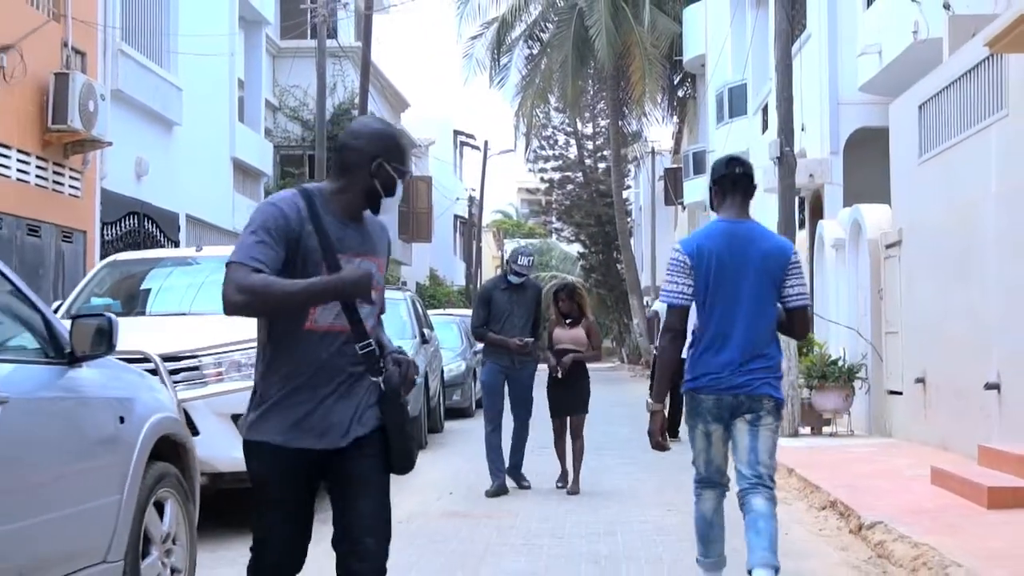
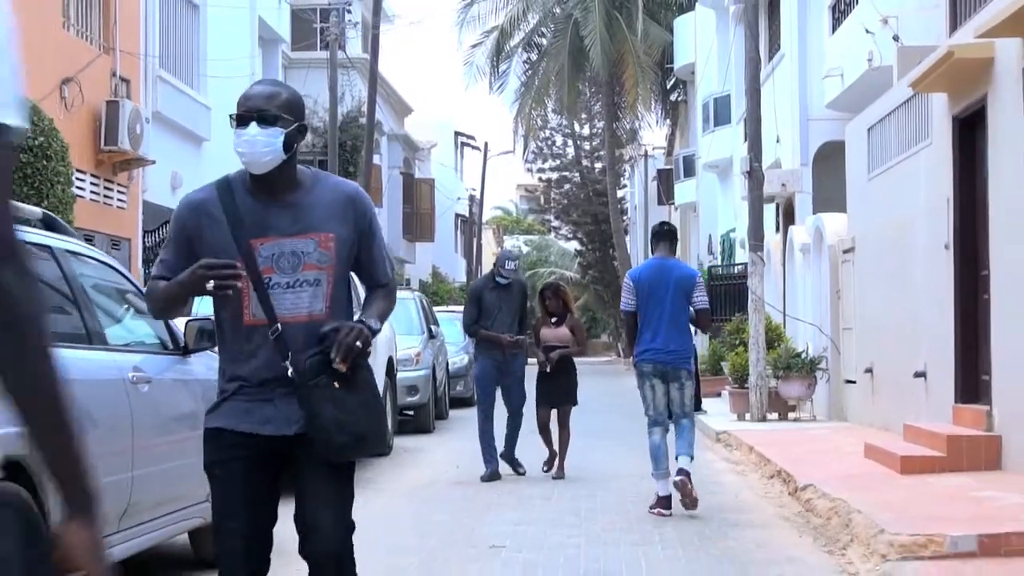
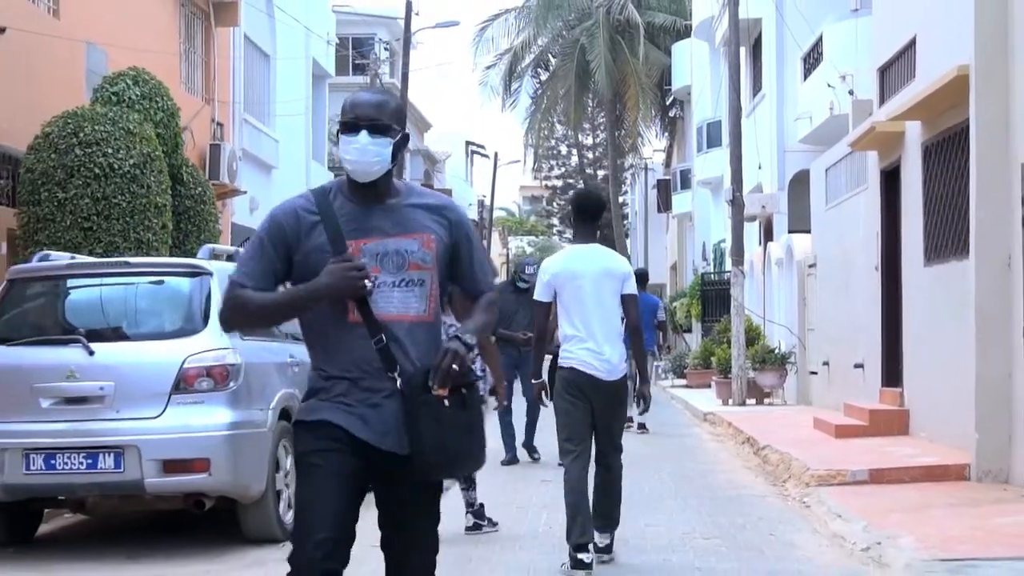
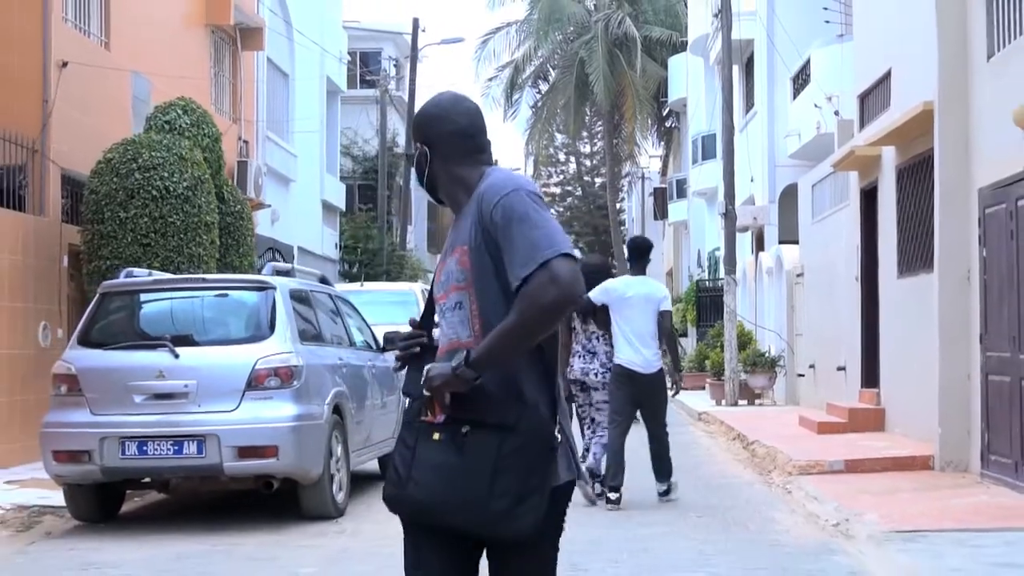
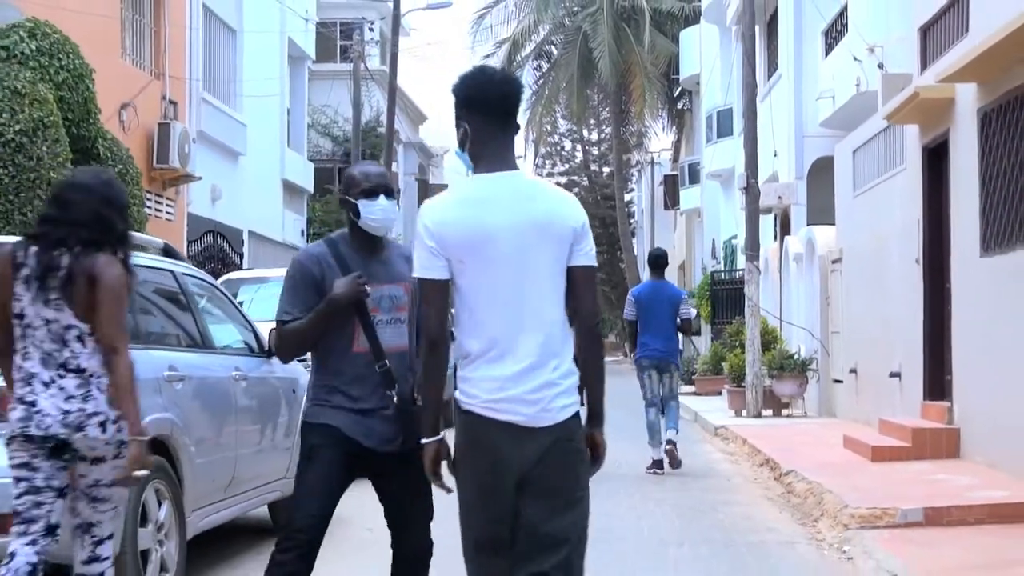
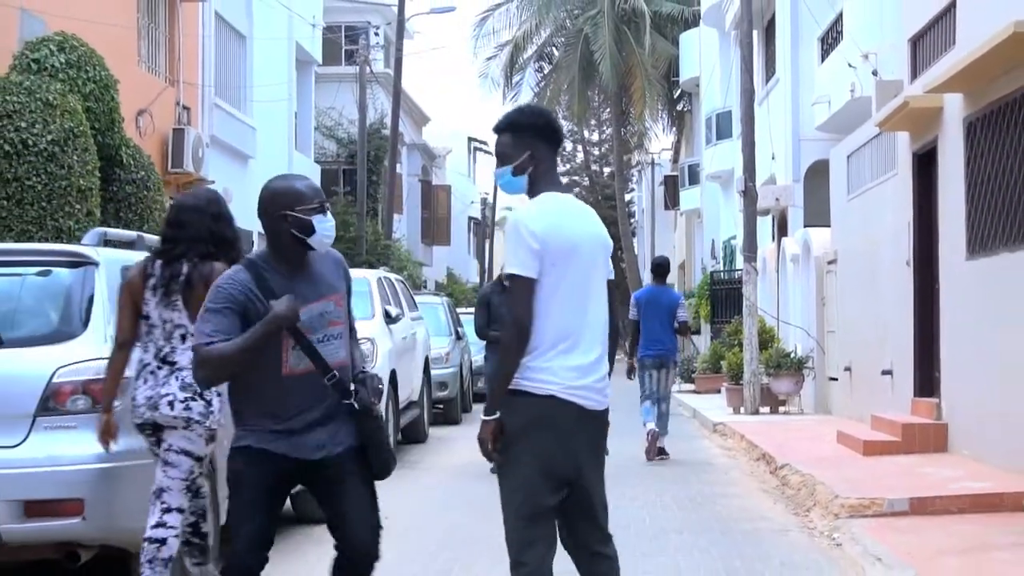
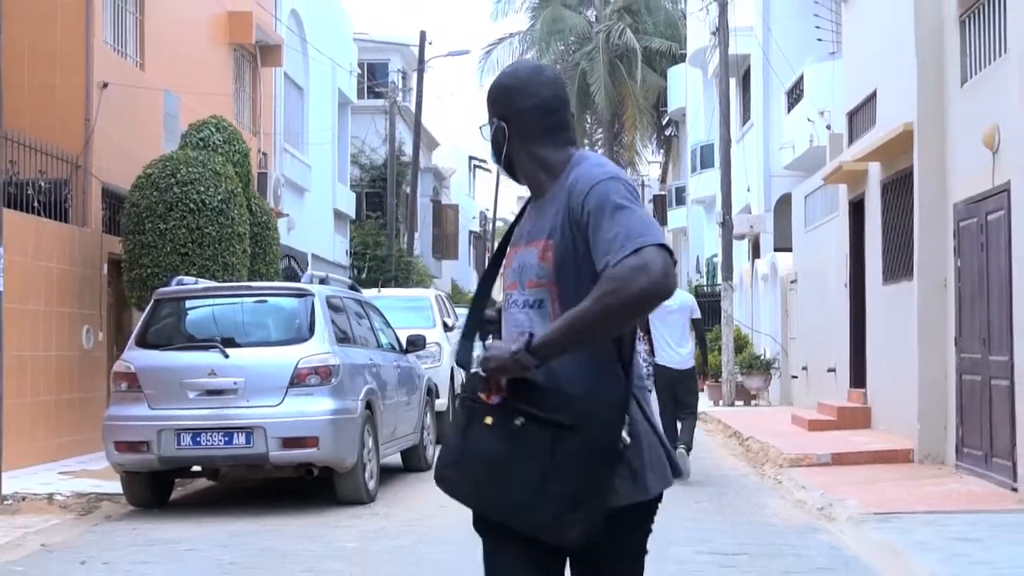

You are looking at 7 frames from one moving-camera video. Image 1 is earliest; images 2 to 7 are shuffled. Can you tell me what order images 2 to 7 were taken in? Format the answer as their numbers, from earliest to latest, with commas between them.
2, 5, 6, 3, 4, 7
